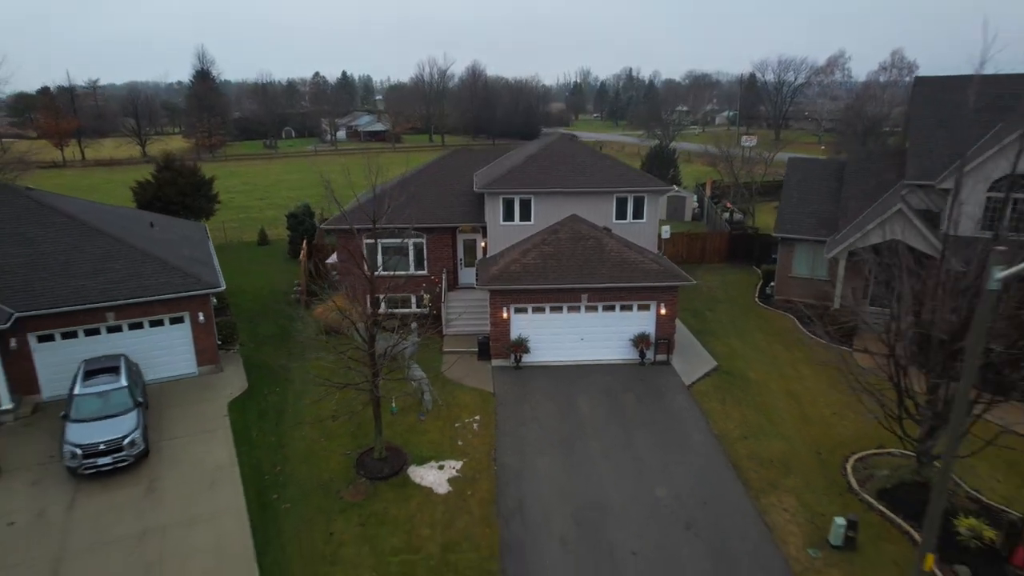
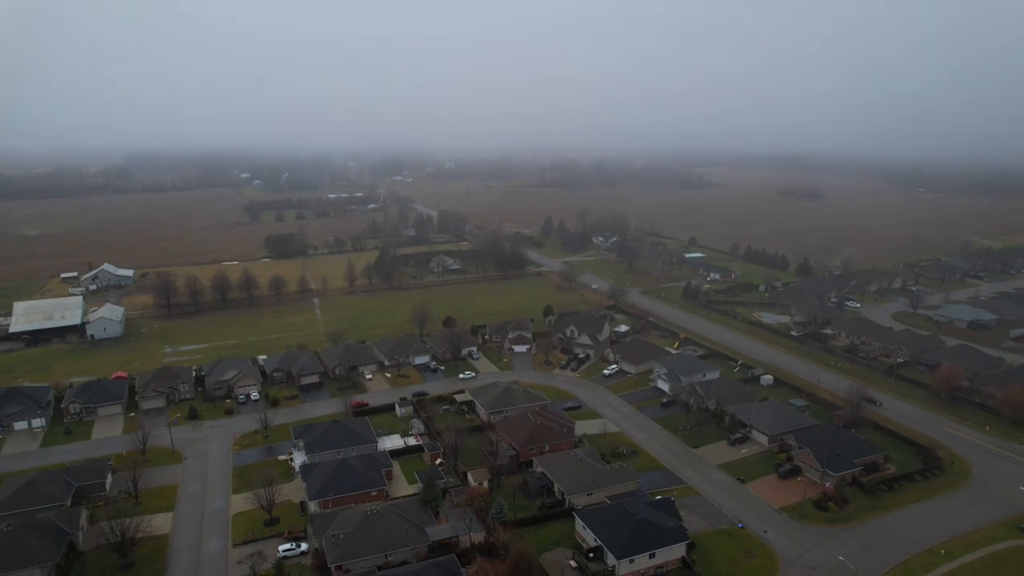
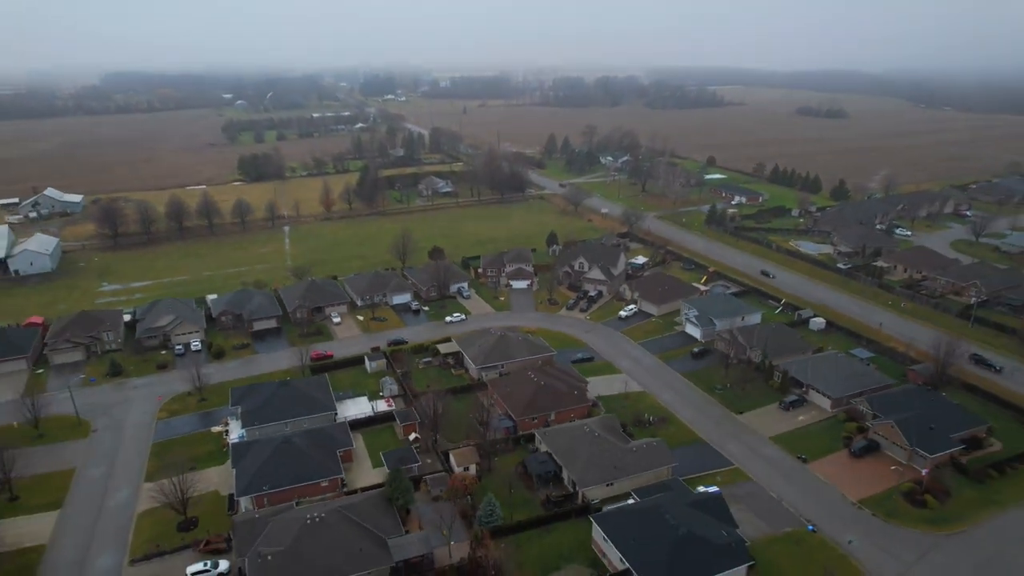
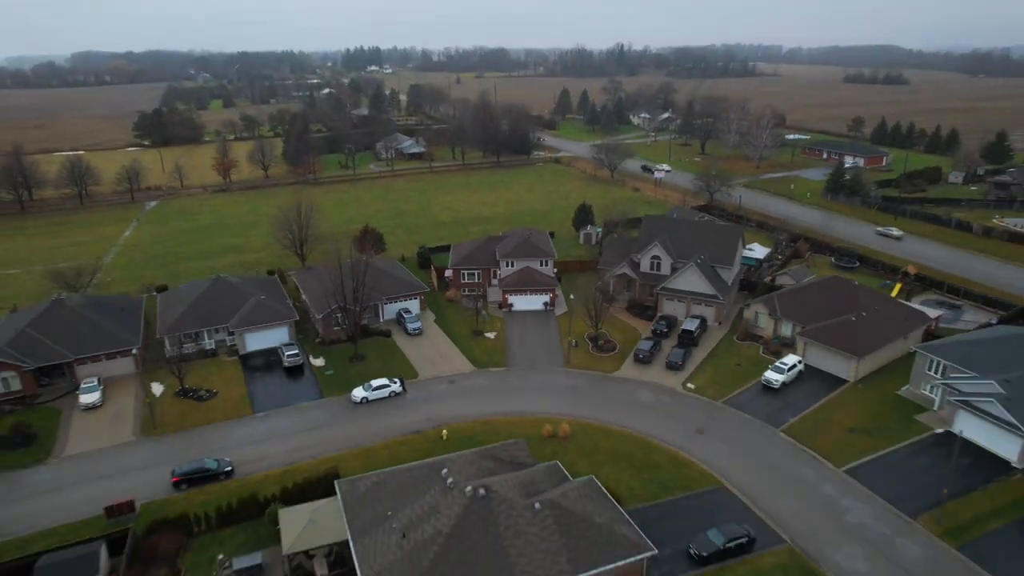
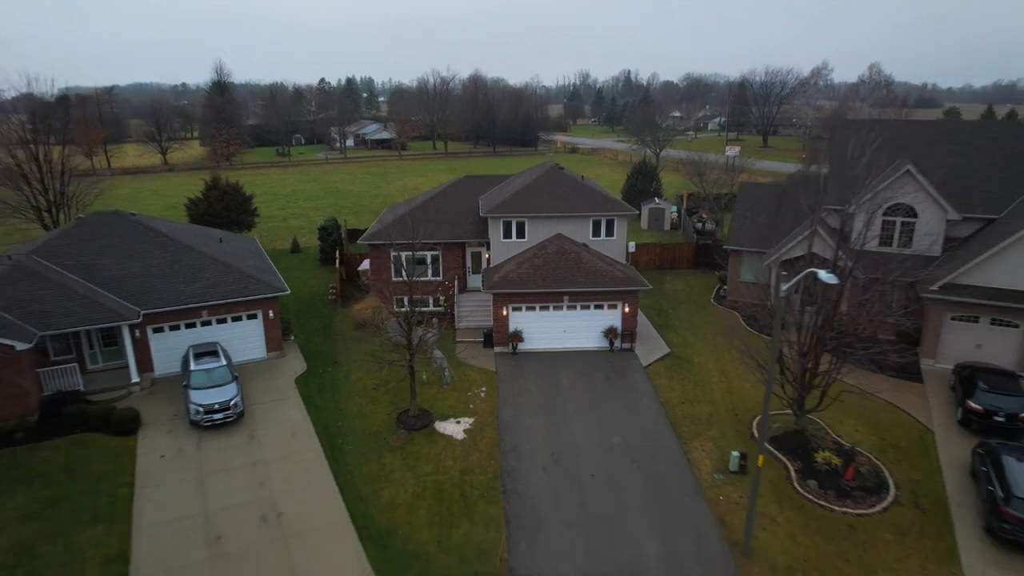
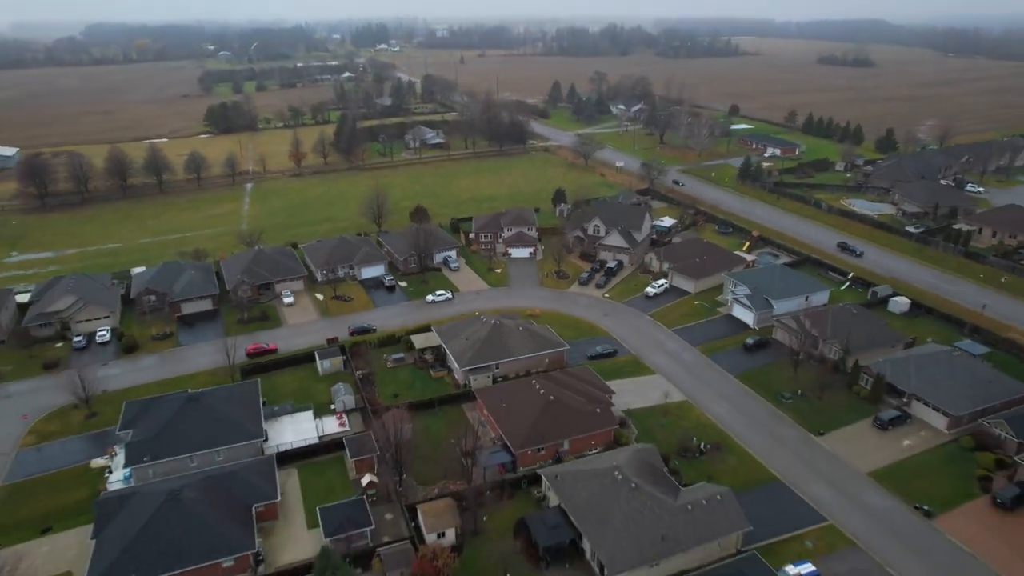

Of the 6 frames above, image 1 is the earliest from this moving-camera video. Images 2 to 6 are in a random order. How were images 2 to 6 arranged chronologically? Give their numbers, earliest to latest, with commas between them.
5, 4, 6, 3, 2
